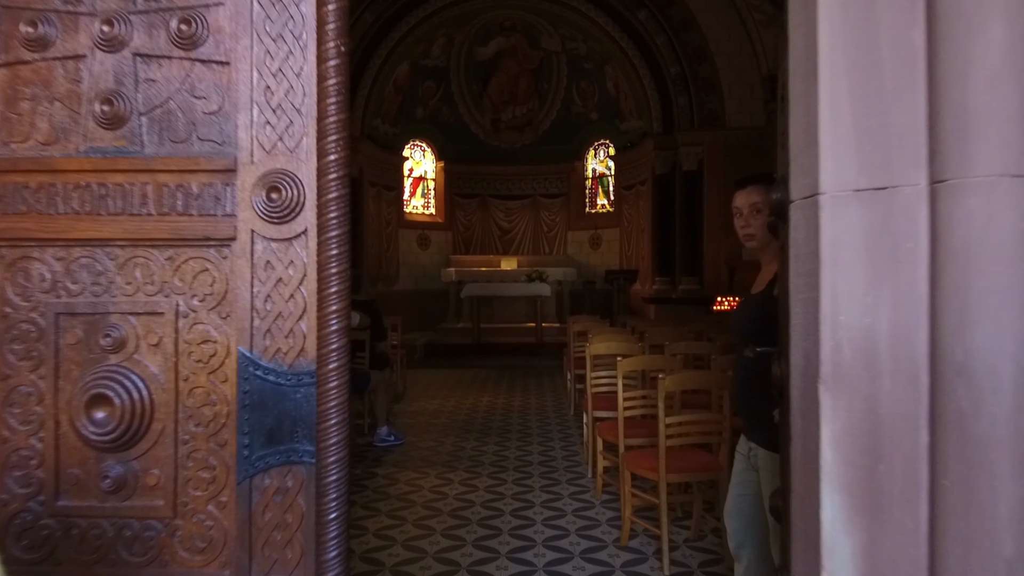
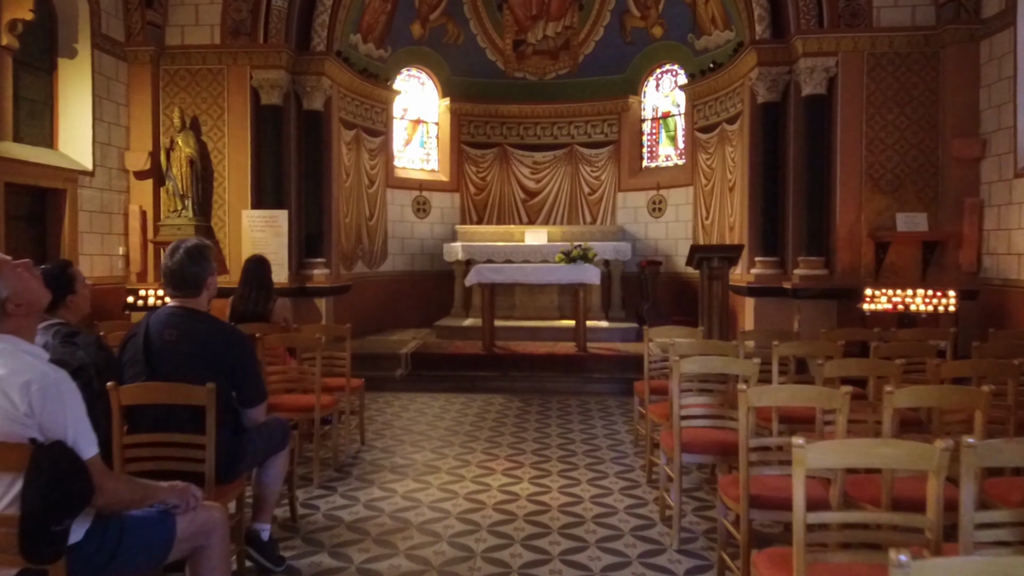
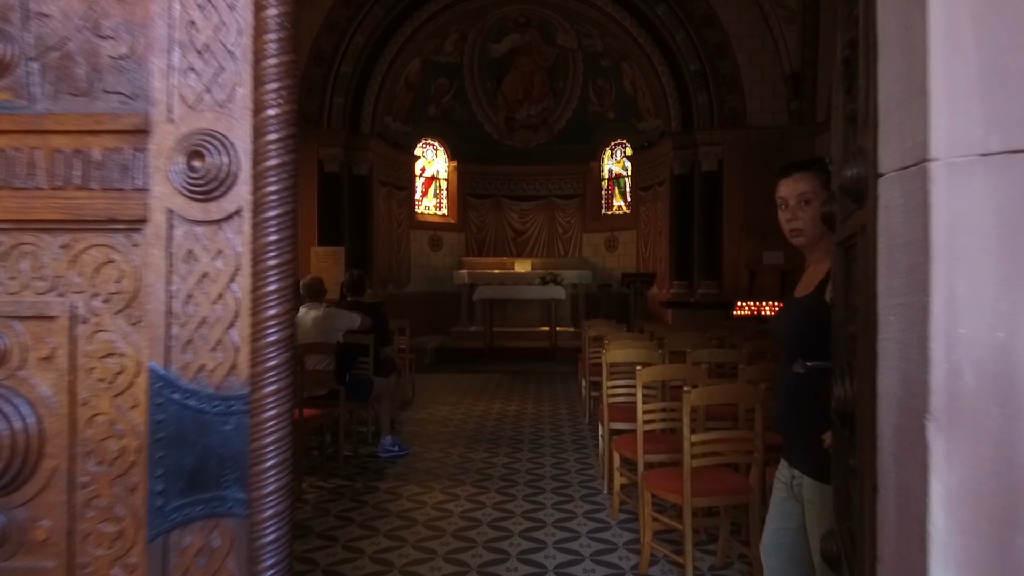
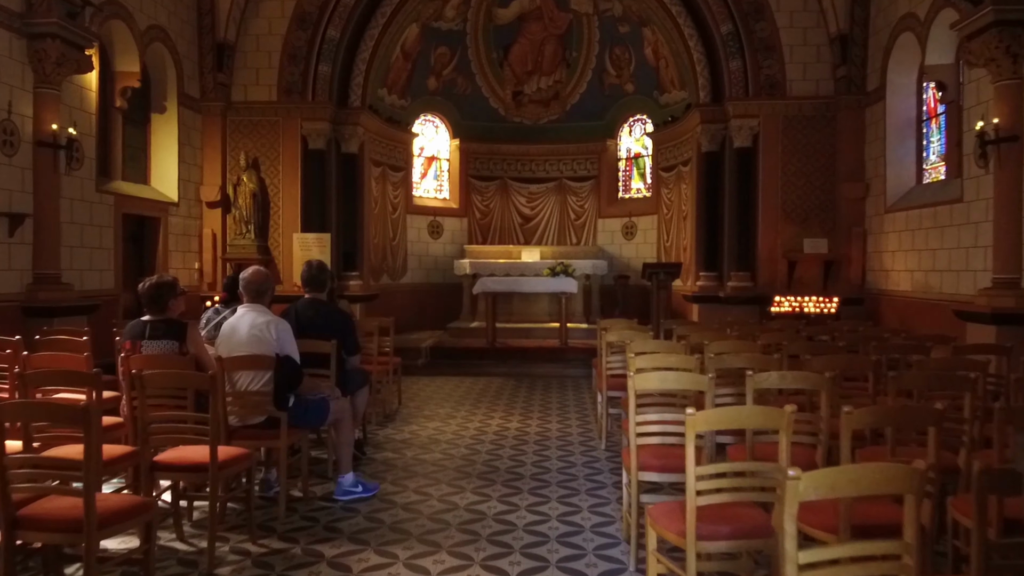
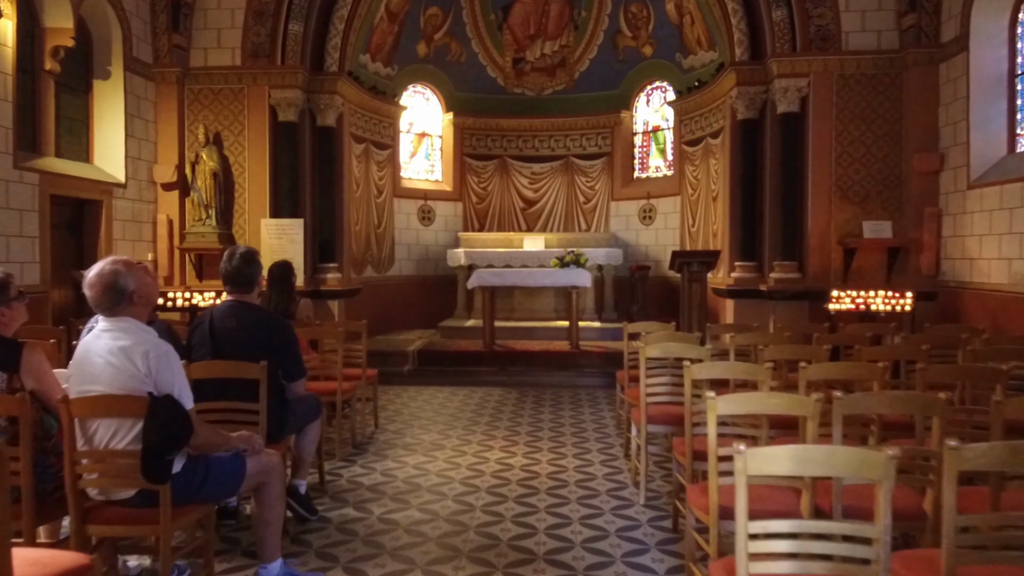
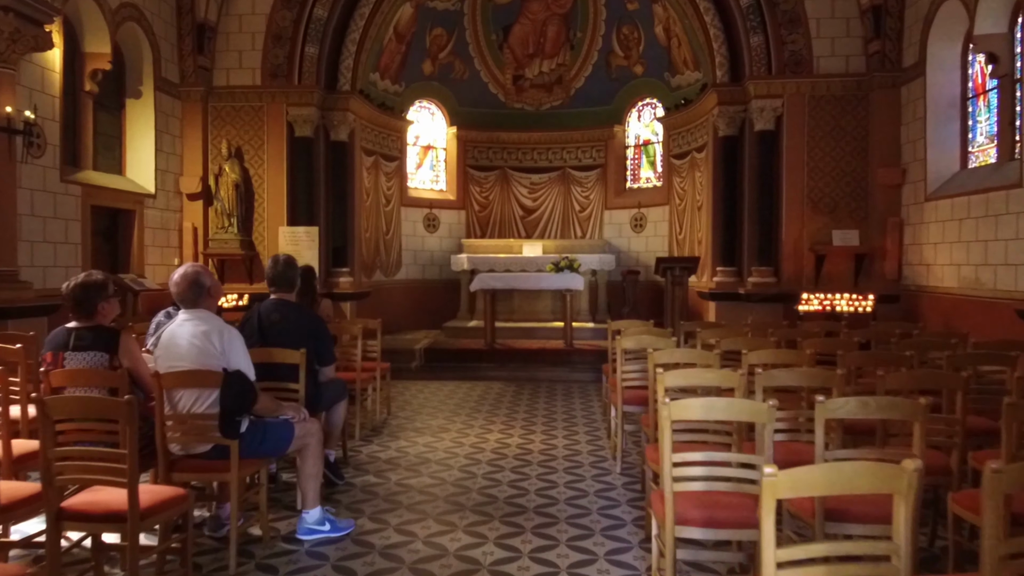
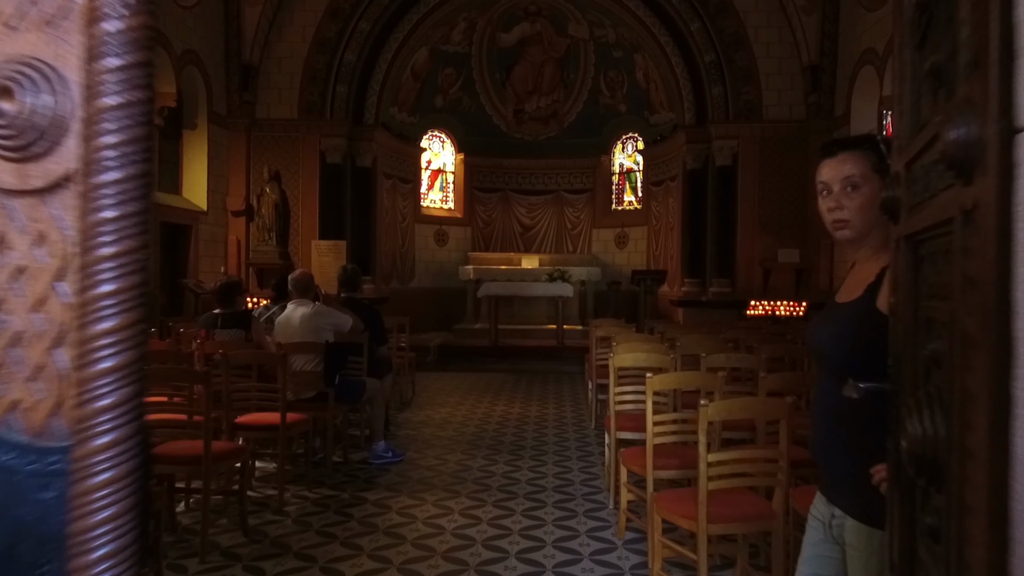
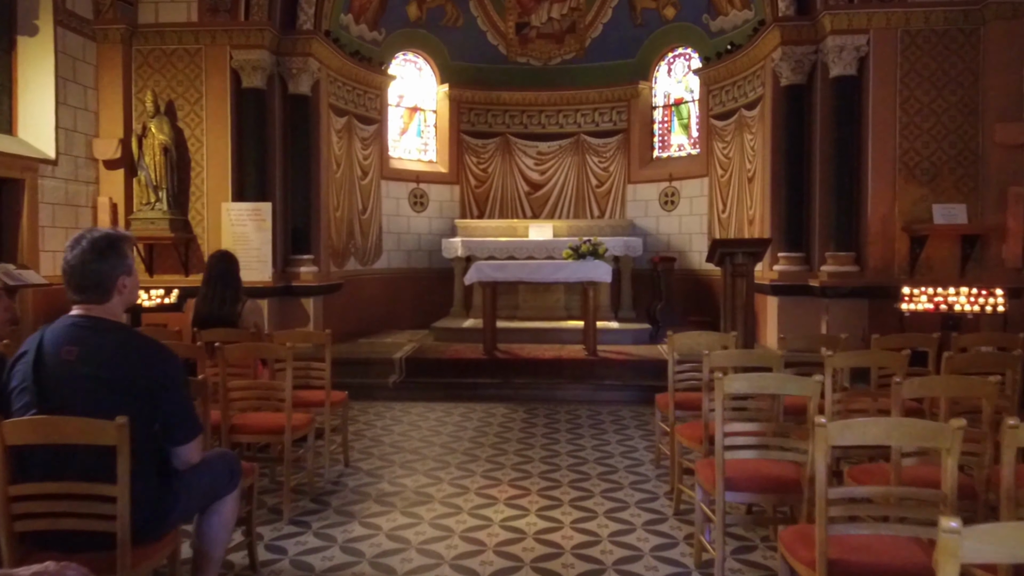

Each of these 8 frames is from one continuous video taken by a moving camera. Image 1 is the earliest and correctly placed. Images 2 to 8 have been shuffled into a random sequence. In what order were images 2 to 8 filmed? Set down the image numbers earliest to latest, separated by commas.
3, 7, 4, 6, 5, 2, 8
